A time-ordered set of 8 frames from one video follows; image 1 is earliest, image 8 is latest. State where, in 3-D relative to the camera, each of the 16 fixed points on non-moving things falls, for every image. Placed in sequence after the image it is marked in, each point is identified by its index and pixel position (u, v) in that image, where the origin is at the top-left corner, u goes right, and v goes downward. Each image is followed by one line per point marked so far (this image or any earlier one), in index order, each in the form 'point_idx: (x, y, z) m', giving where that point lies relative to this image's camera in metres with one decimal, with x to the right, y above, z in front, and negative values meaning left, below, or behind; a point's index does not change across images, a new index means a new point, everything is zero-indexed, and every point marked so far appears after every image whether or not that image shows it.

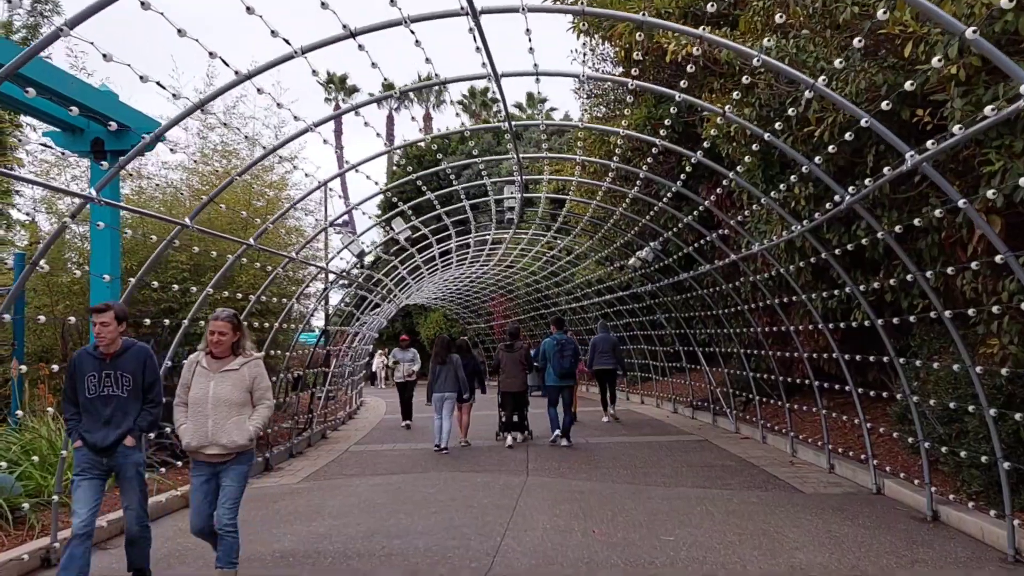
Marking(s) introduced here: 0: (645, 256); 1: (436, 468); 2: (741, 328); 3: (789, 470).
0: (+2.0, +0.5, +13.1) m
1: (-0.9, -2.2, +10.7) m
2: (+3.2, -0.6, +12.5) m
3: (+3.0, -2.0, +9.8) m
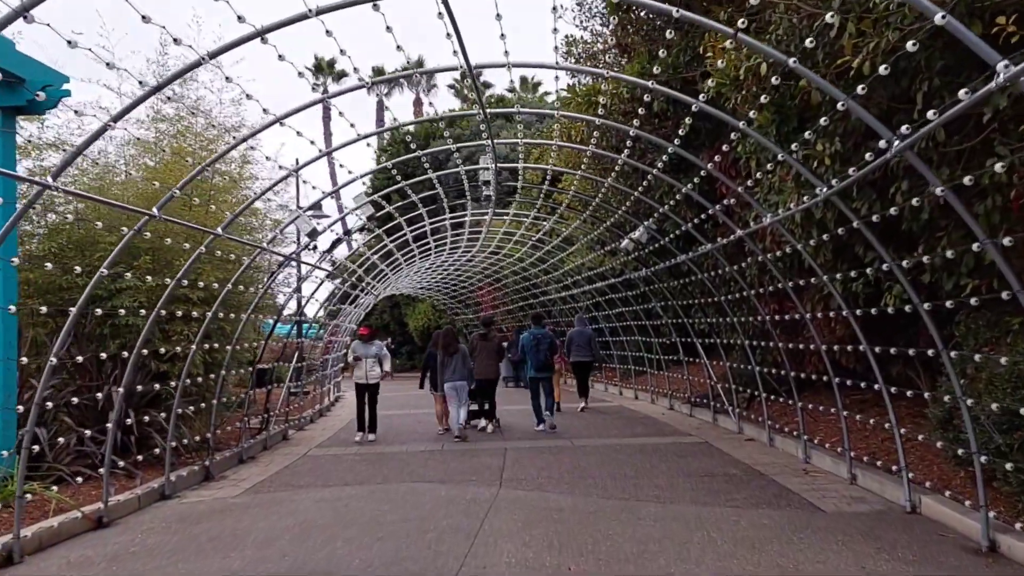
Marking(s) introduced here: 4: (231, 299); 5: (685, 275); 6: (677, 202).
0: (+1.7, +0.7, +11.7) m
1: (-1.2, -2.0, +9.4) m
2: (+2.9, -0.4, +11.1) m
3: (+2.8, -1.8, +8.4) m
4: (-3.4, -0.2, +11.5) m
5: (+2.6, +0.2, +13.2) m
6: (+2.0, +1.1, +11.0) m
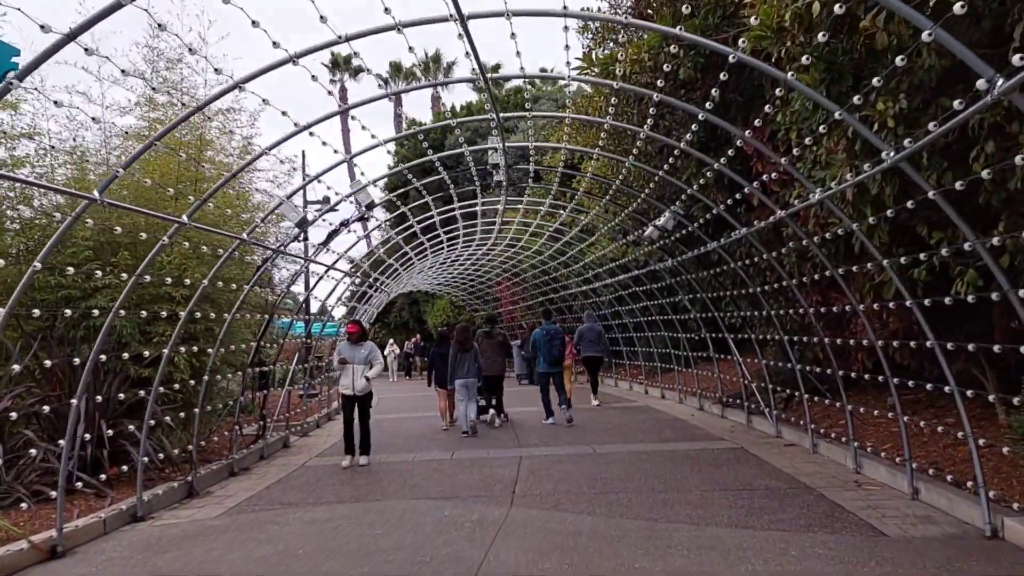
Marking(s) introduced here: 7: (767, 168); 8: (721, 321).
0: (+1.8, +0.8, +10.7) m
1: (-1.1, -1.9, +8.4) m
2: (+3.1, -0.2, +10.1) m
3: (+2.9, -1.7, +7.4) m
4: (-3.2, -0.1, +10.6) m
5: (+2.8, +0.3, +12.2) m
6: (+2.2, +1.2, +9.9) m
7: (+2.4, +1.1, +8.4) m
8: (+2.9, -0.4, +12.2) m
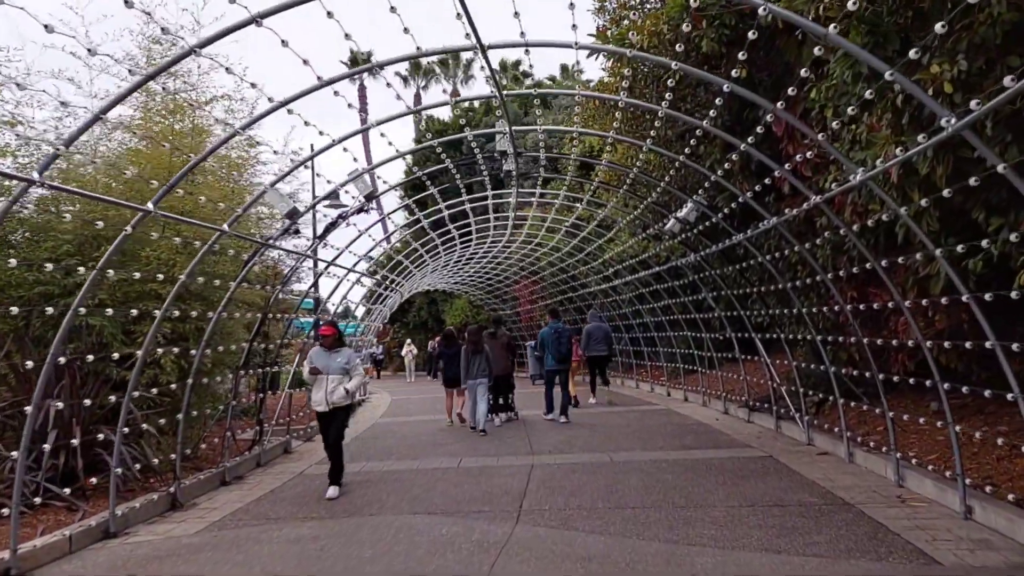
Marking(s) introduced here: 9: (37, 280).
0: (+1.9, +0.8, +10.0) m
1: (-1.0, -1.9, +7.8) m
2: (+3.2, -0.2, +9.3) m
3: (+2.9, -1.7, +6.6) m
4: (-3.1, -0.1, +10.0) m
5: (+2.9, +0.4, +11.4) m
6: (+2.3, +1.2, +9.1) m
7: (+2.5, +1.2, +7.7) m
8: (+3.0, -0.4, +11.5) m
9: (-4.5, +0.1, +8.5) m
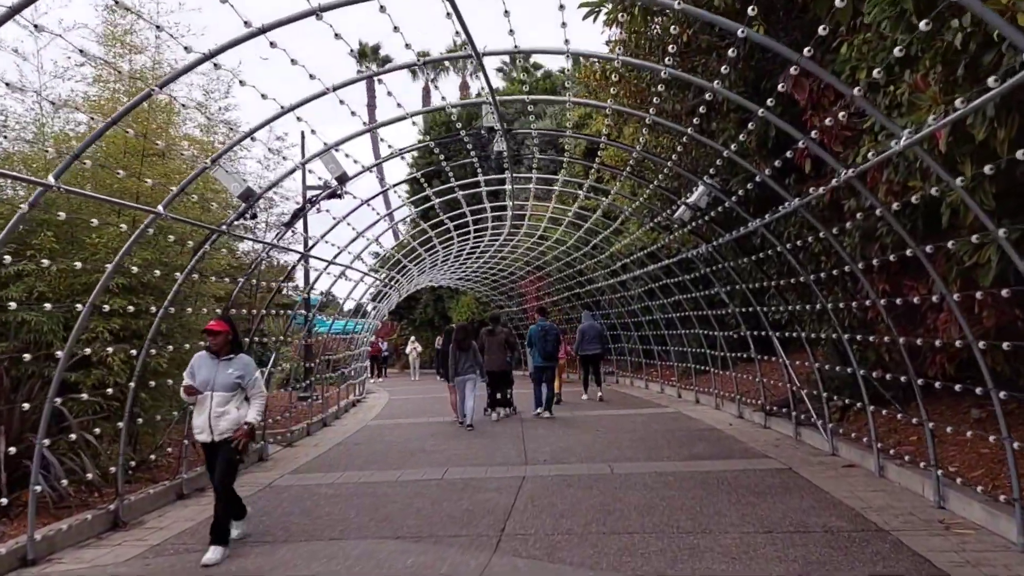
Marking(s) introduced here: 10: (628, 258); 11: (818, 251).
0: (+1.8, +0.9, +8.9) m
1: (-1.2, -1.8, +6.8) m
2: (+3.1, -0.1, +8.3) m
3: (+2.7, -1.6, +5.6) m
4: (-3.2, 0.0, +9.0) m
5: (+2.8, +0.5, +10.4) m
6: (+2.2, +1.3, +8.1) m
7: (+2.3, +1.2, +6.6) m
8: (+2.9, -0.3, +10.4) m
9: (-4.6, +0.1, +7.6) m
10: (+2.1, +0.6, +16.3) m
11: (+2.9, +0.3, +8.5) m
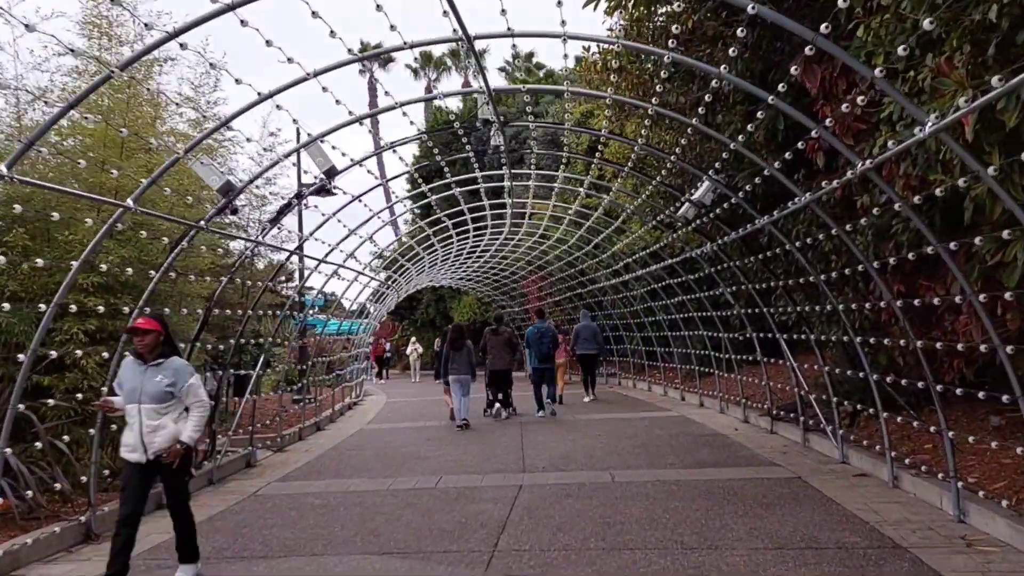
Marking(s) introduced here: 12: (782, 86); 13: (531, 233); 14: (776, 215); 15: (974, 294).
0: (+1.8, +0.9, +8.6) m
1: (-1.2, -1.8, +6.4) m
2: (+3.0, -0.1, +7.9) m
3: (+2.7, -1.6, +5.2) m
4: (-3.3, 0.0, +8.7) m
5: (+2.8, +0.5, +10.0) m
6: (+2.1, +1.3, +7.7) m
7: (+2.3, +1.2, +6.2) m
8: (+2.9, -0.3, +10.0) m
9: (-4.7, +0.2, +7.2) m
10: (+2.1, +0.5, +15.9) m
11: (+2.9, +0.3, +8.1) m
12: (+1.8, +1.3, +6.0) m
13: (+0.4, +1.2, +19.0) m
14: (+2.4, +0.6, +8.0) m
15: (+2.9, 0.0, +5.6) m
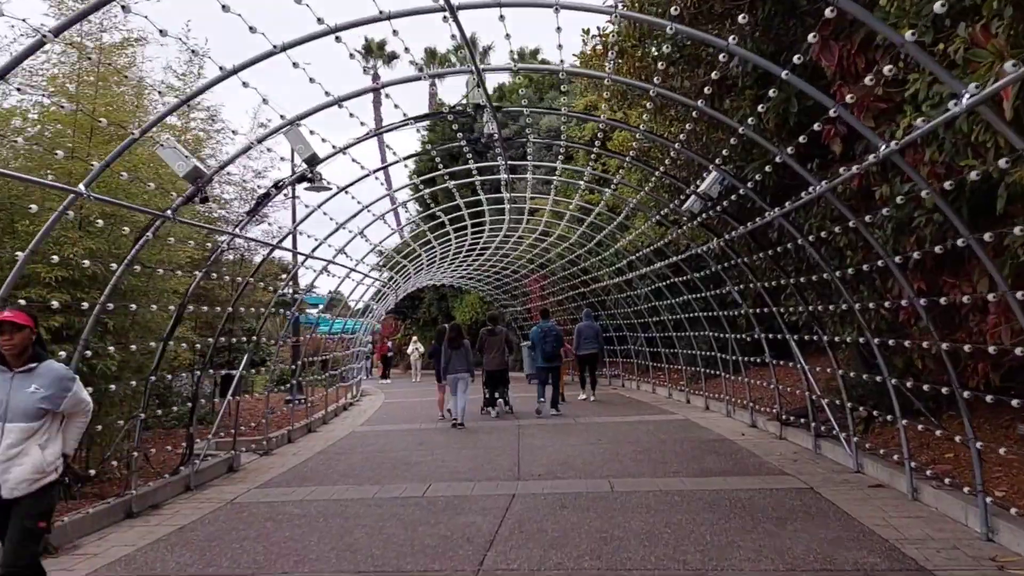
0: (+1.8, +0.9, +8.0) m
1: (-1.3, -1.8, +5.9) m
2: (+3.0, -0.1, +7.4) m
3: (+2.6, -1.6, +4.7) m
4: (-3.3, 0.0, +8.2) m
5: (+2.8, +0.5, +9.5) m
6: (+2.1, +1.3, +7.2) m
7: (+2.2, +1.3, +5.7) m
8: (+2.9, -0.3, +9.5) m
9: (-4.7, +0.2, +6.7) m
10: (+2.1, +0.6, +15.4) m
11: (+2.8, +0.4, +7.6) m
12: (+1.7, +1.4, +5.5) m
13: (+0.4, +1.2, +18.5) m
14: (+2.3, +0.7, +7.5) m
15: (+2.8, 0.0, +5.0) m
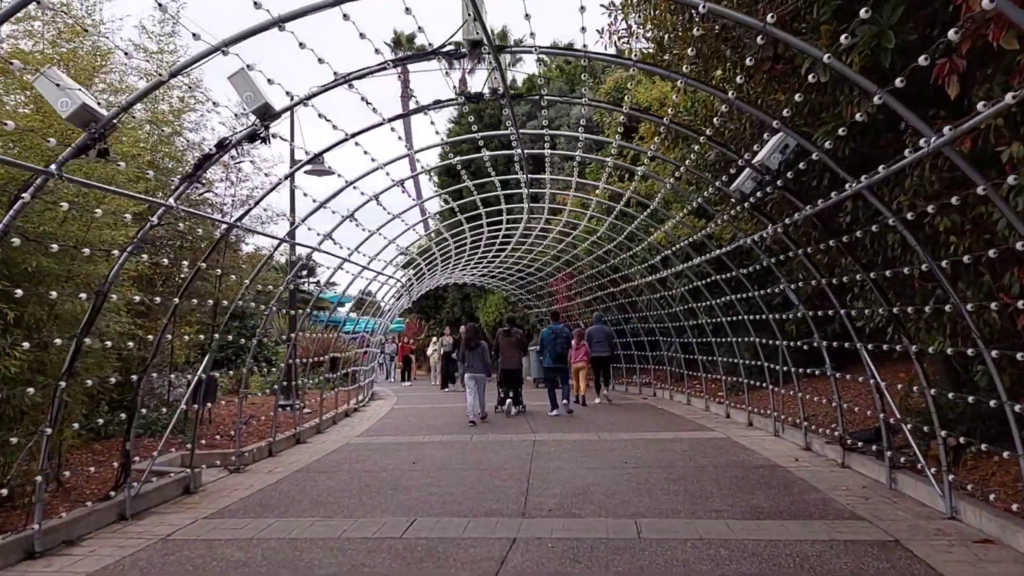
0: (+1.8, +1.0, +6.3) m
1: (-1.3, -1.7, +4.3) m
2: (+3.0, -0.1, +5.6) m
3: (+2.5, -1.6, +2.9) m
4: (-3.3, +0.2, +6.6) m
5: (+2.9, +0.5, +7.7) m
6: (+2.1, +1.3, +5.5) m
7: (+2.2, +1.3, +4.0) m
8: (+2.9, -0.3, +7.8) m
9: (-4.7, +0.3, +5.3) m
10: (+2.4, +0.6, +13.7) m
11: (+2.8, +0.4, +5.8) m
12: (+1.7, +1.4, +3.8) m
13: (+0.8, +1.2, +16.8) m
14: (+2.3, +0.7, +5.7) m
15: (+2.7, 0.0, +3.3) m
